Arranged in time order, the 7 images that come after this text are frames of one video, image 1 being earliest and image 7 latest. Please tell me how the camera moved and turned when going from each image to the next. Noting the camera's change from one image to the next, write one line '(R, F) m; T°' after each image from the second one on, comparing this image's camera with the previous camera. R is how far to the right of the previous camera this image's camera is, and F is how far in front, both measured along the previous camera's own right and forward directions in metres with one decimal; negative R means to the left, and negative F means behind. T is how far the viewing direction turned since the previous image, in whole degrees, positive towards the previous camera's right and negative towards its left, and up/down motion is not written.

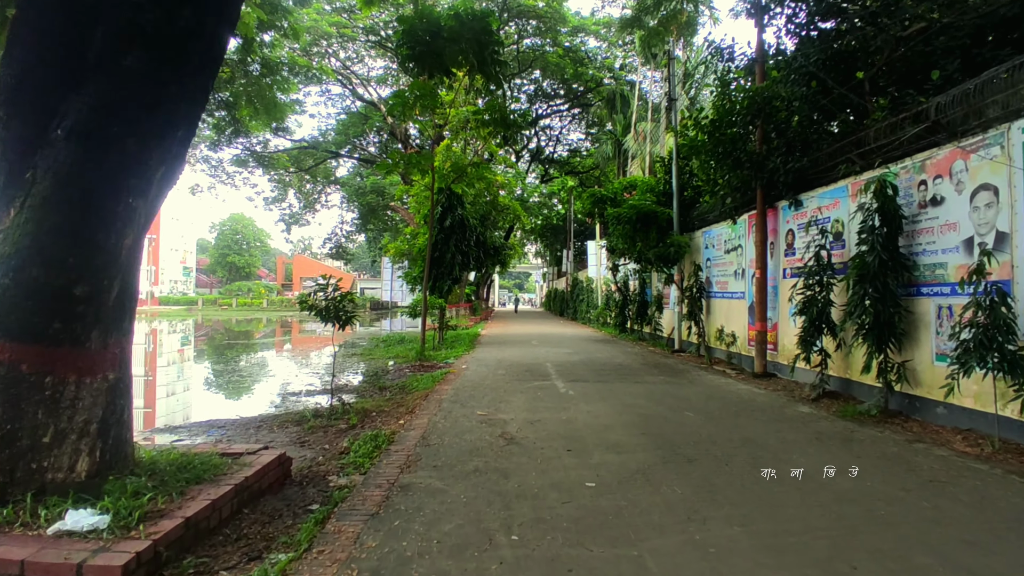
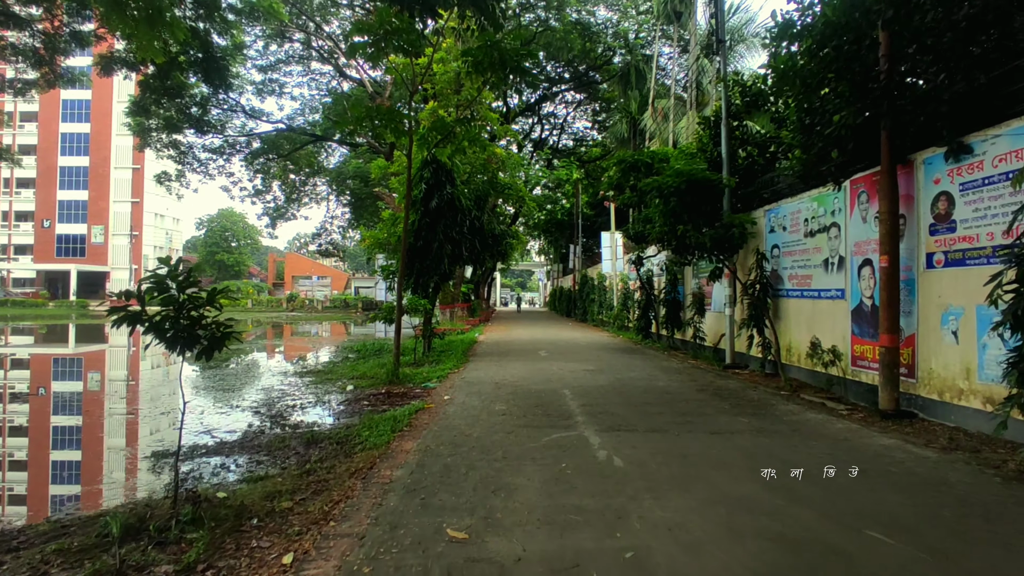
(0.0, +3.1) m; 0°
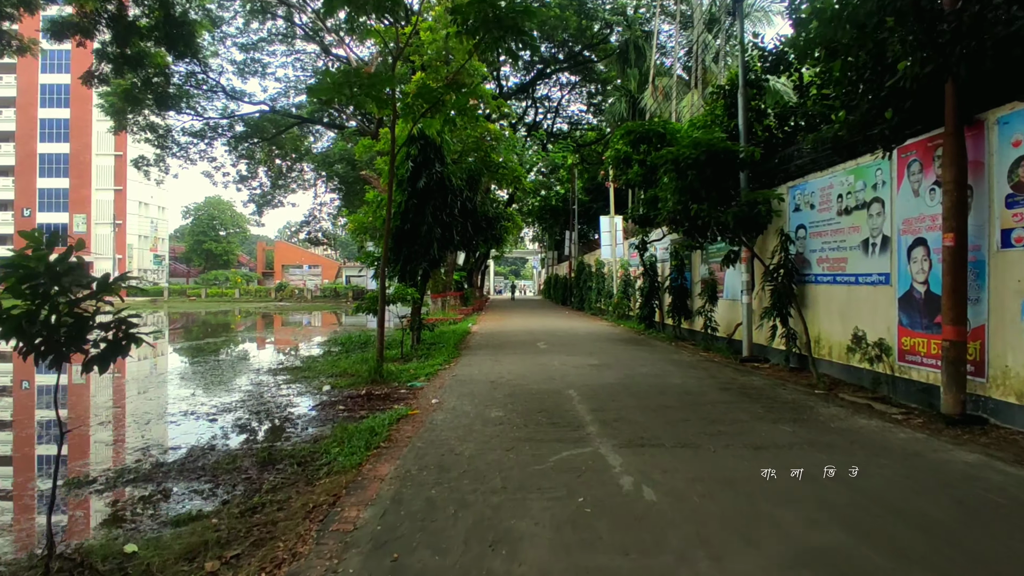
(0.0, +1.0) m; +1°
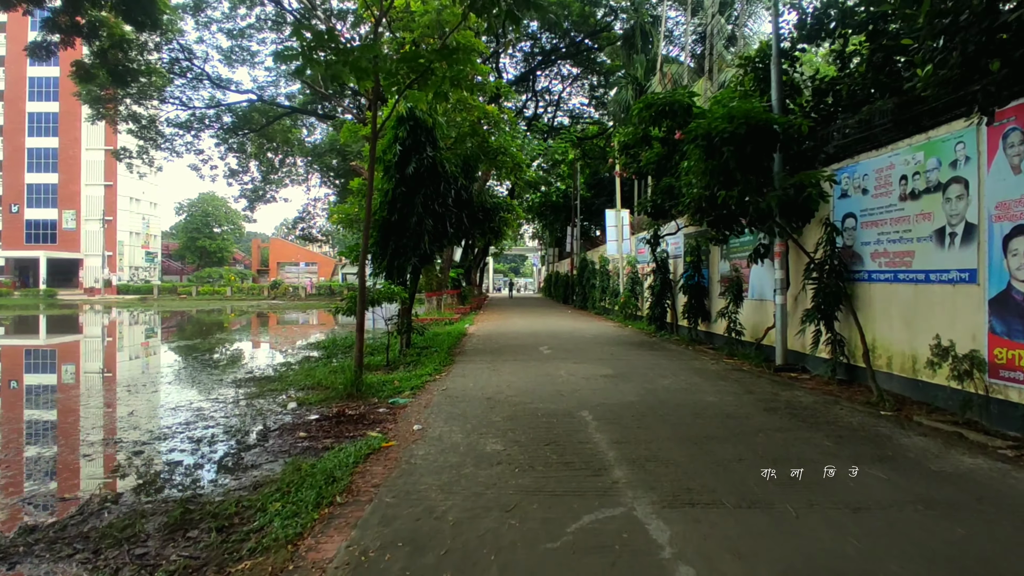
(0.0, +1.2) m; 0°
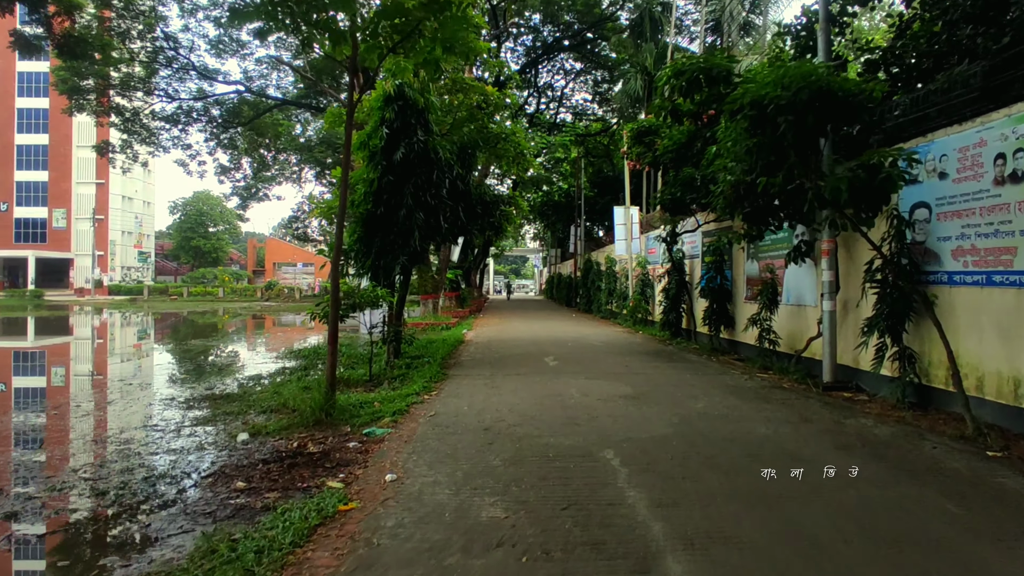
(0.0, +1.2) m; 0°
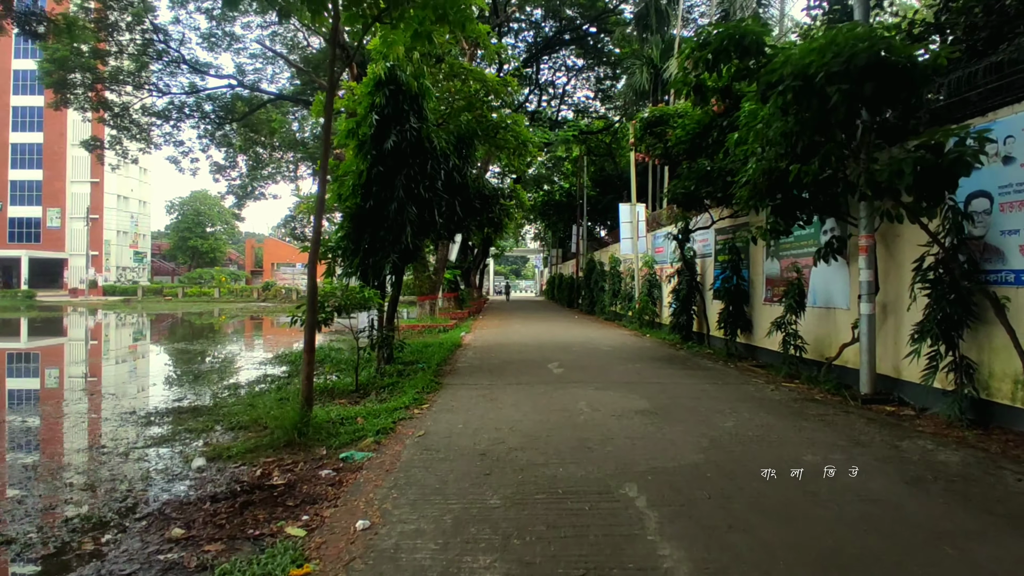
(0.0, +0.8) m; 0°
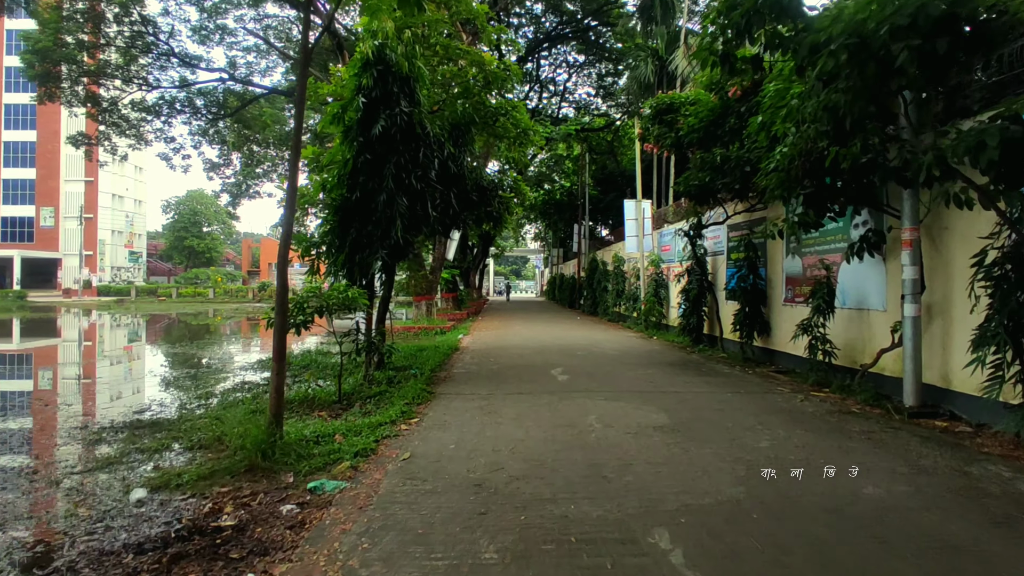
(0.0, +0.7) m; 0°
